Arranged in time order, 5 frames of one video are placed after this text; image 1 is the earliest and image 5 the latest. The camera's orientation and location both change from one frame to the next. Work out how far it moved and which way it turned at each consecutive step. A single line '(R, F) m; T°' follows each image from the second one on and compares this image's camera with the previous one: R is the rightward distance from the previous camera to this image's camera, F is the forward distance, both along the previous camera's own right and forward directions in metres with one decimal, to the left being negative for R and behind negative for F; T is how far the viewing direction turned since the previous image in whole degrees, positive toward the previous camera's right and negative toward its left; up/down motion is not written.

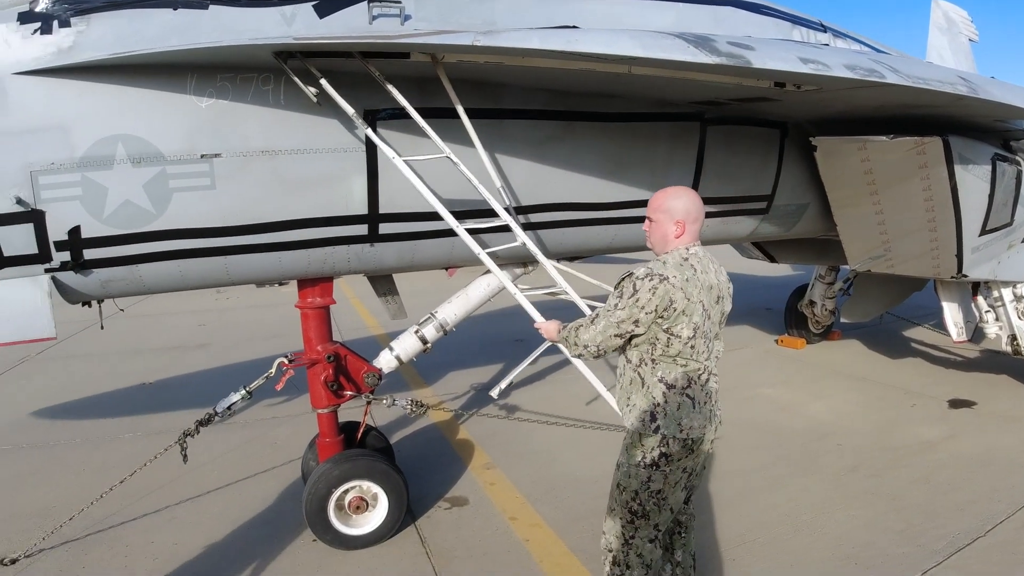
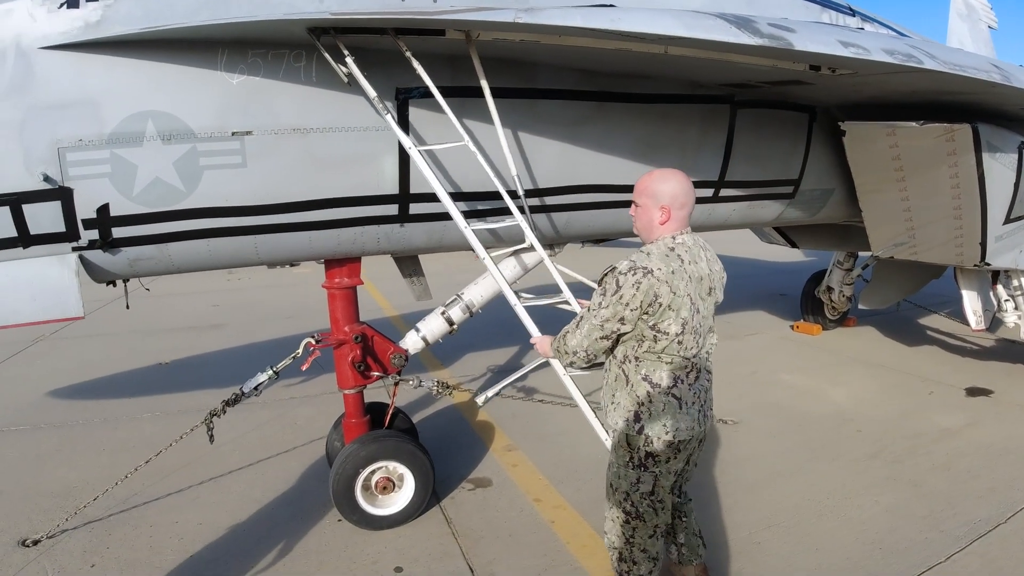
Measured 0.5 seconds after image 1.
(-0.2, 0.0) m; 0°
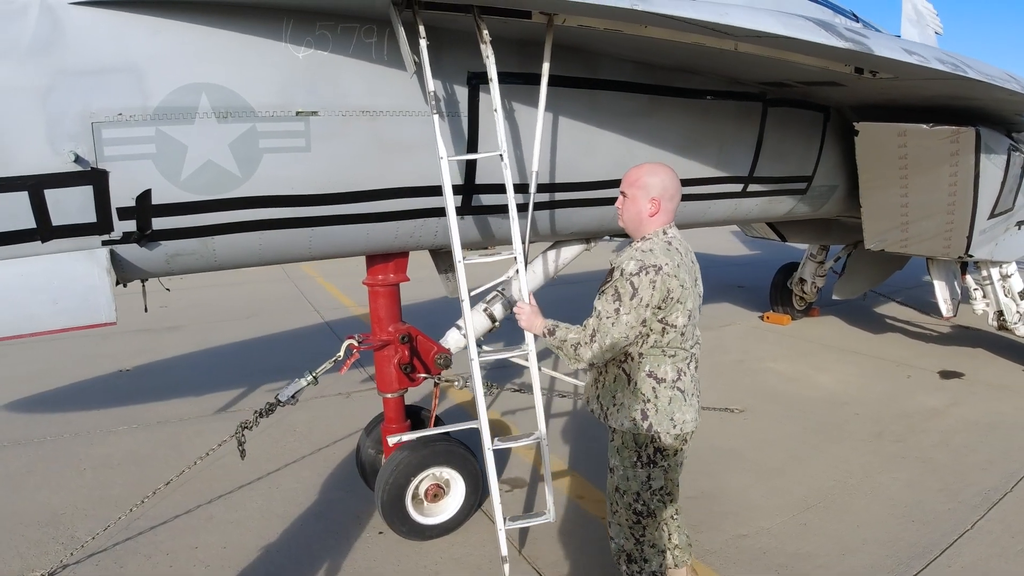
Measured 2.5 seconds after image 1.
(-0.8, +0.2) m; +9°
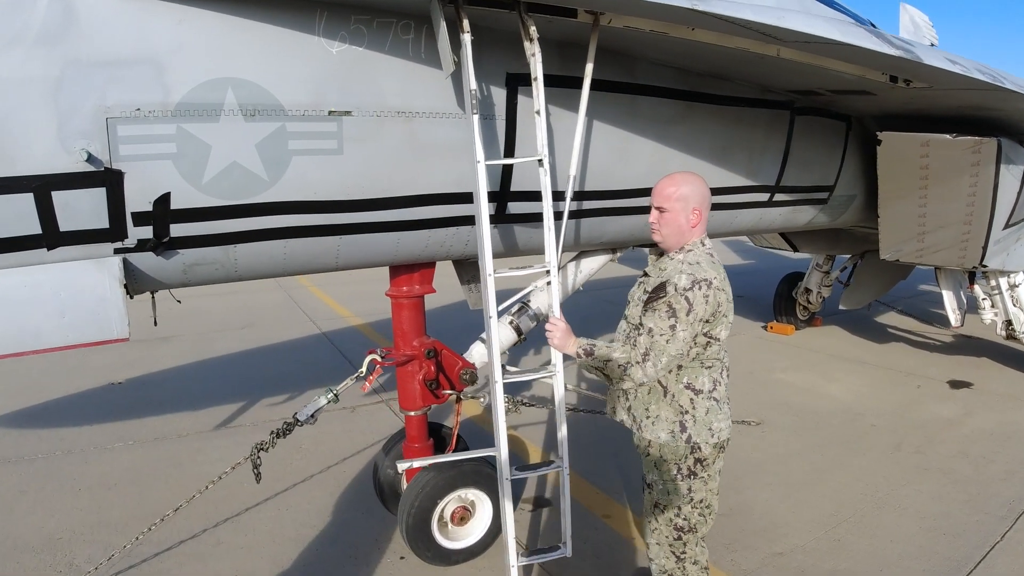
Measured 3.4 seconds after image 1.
(-0.3, +0.2) m; +3°
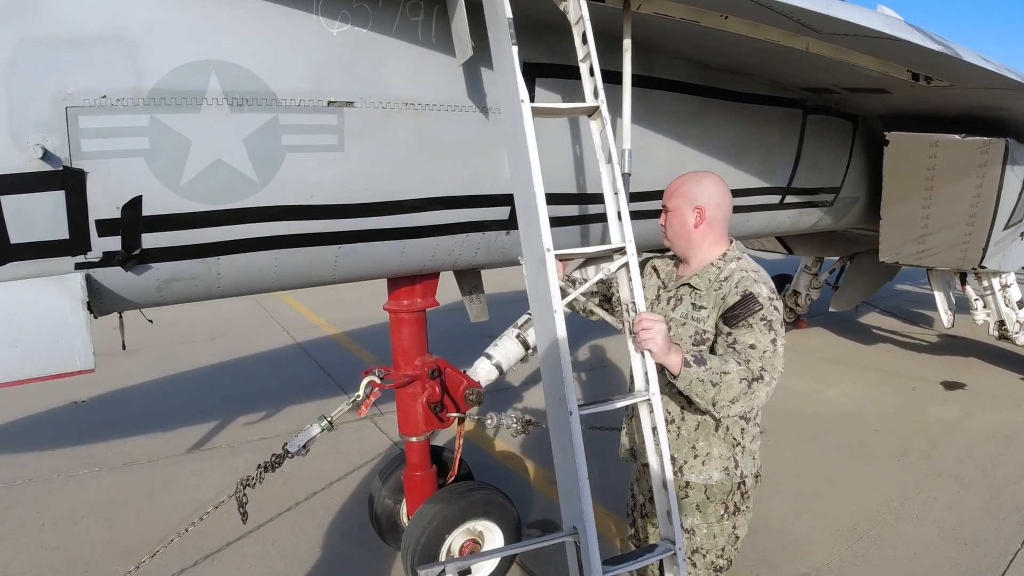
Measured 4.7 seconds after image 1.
(-0.2, +0.3) m; +4°
